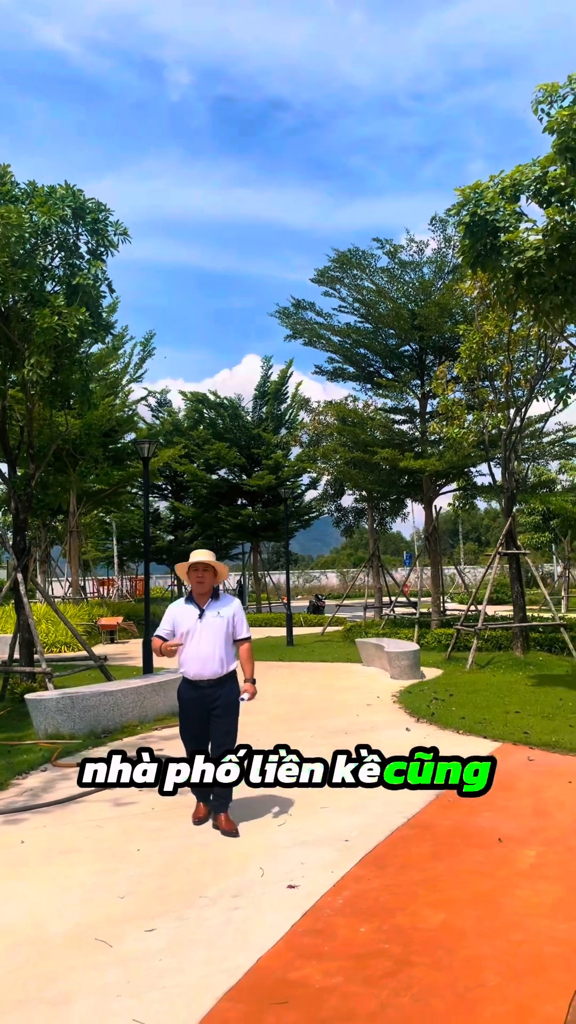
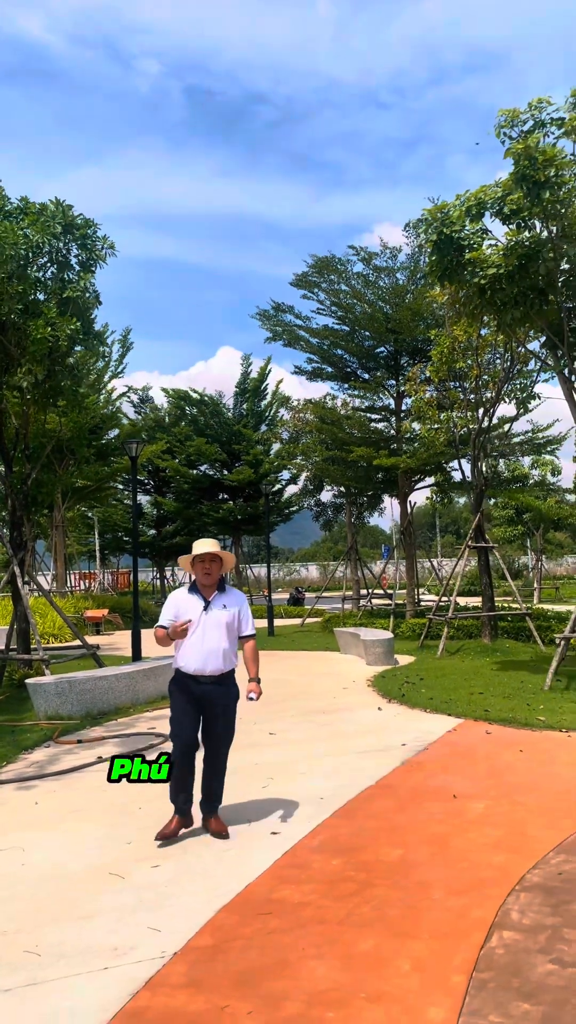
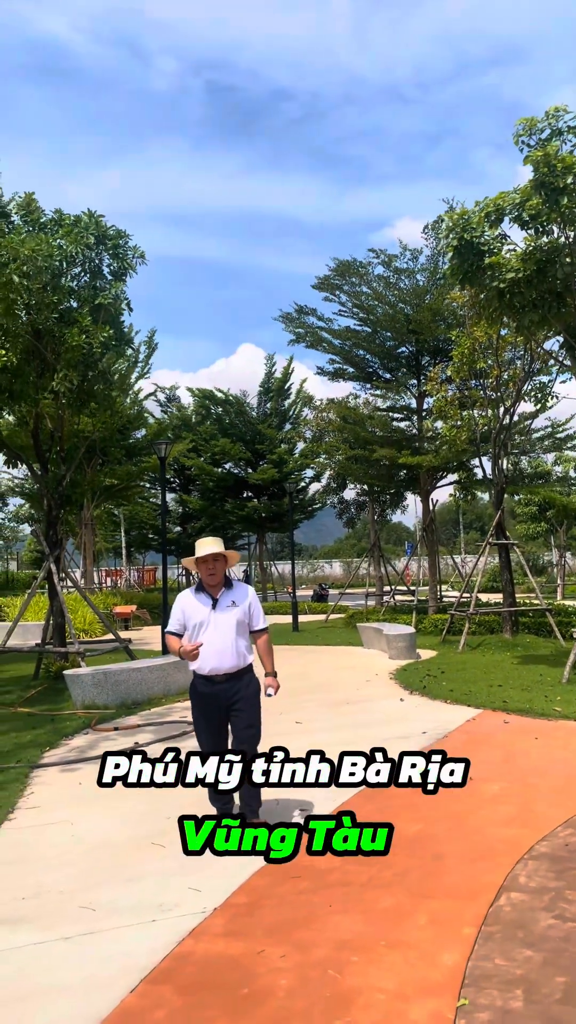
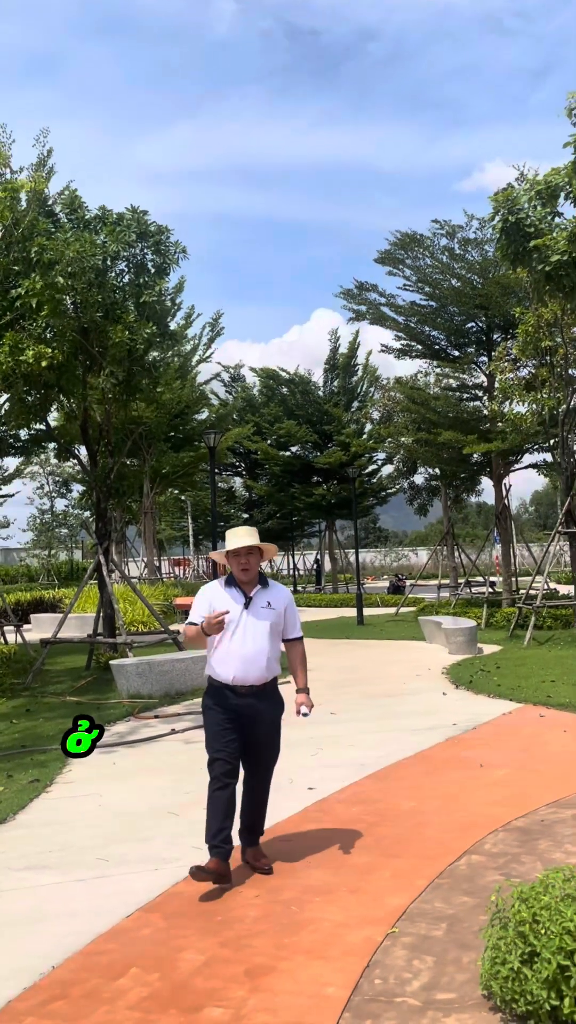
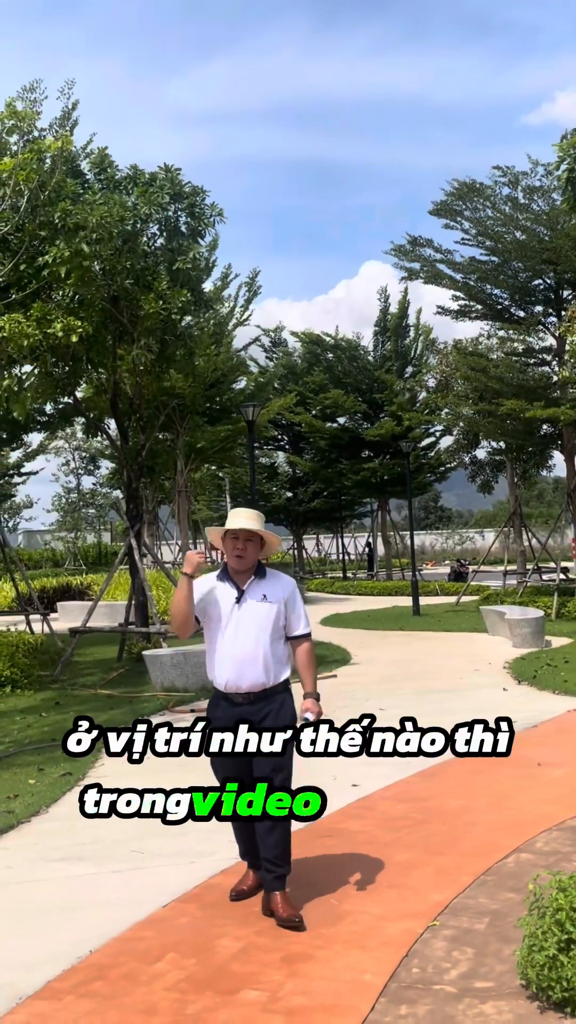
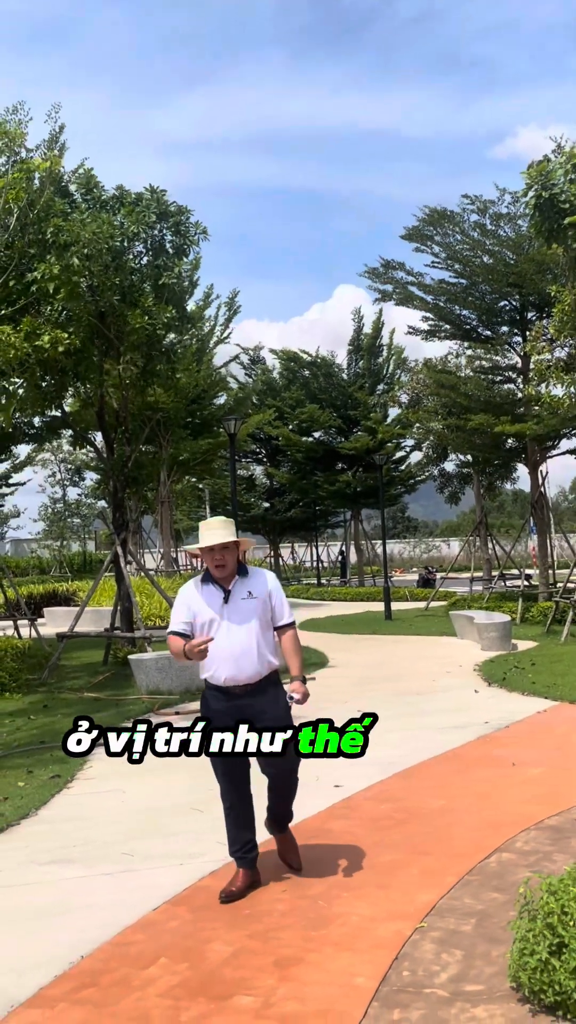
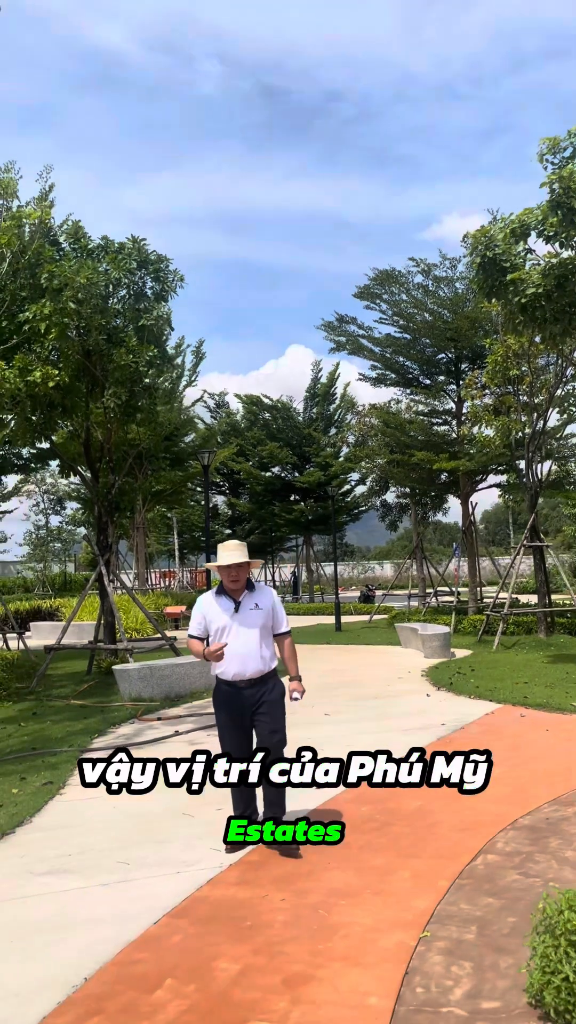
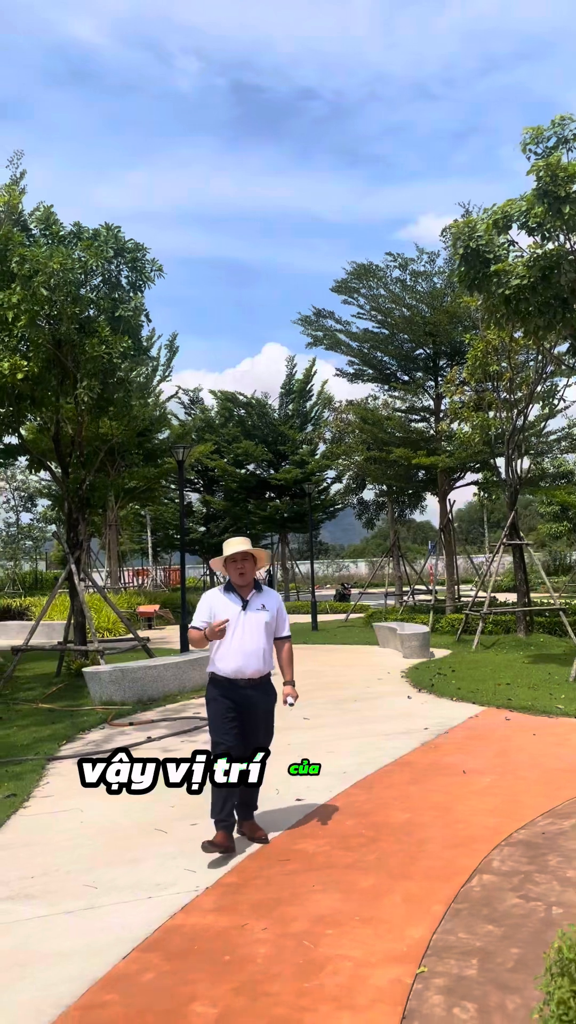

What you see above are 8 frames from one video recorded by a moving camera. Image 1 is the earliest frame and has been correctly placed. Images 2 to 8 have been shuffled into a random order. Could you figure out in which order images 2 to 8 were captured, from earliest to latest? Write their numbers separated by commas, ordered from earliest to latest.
2, 3, 8, 7, 4, 6, 5
